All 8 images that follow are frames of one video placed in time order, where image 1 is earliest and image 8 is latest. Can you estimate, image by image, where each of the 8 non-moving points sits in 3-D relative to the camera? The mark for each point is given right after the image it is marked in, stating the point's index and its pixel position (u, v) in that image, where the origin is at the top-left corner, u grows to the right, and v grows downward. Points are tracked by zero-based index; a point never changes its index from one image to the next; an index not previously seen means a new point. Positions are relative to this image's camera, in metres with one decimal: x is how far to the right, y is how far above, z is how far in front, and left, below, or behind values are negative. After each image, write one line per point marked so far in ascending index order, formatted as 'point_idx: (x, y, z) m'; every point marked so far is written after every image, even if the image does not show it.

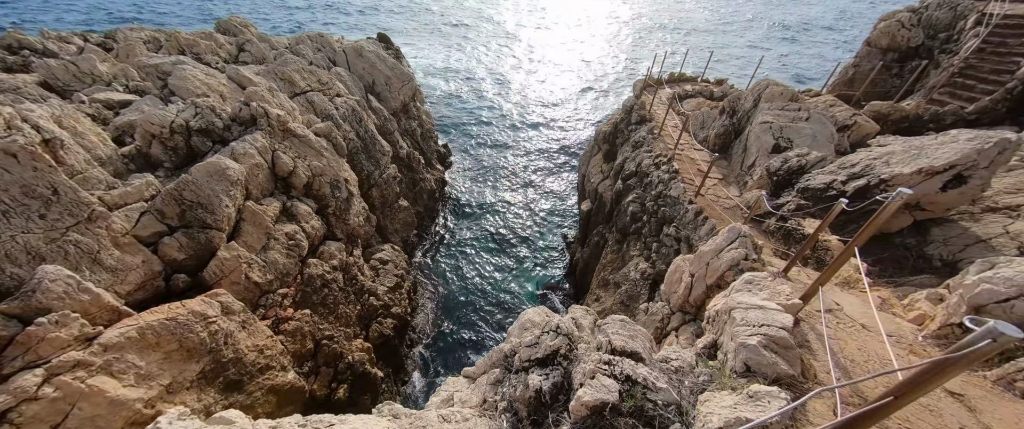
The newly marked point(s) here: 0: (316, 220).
0: (-3.9, -0.1, +6.6) m
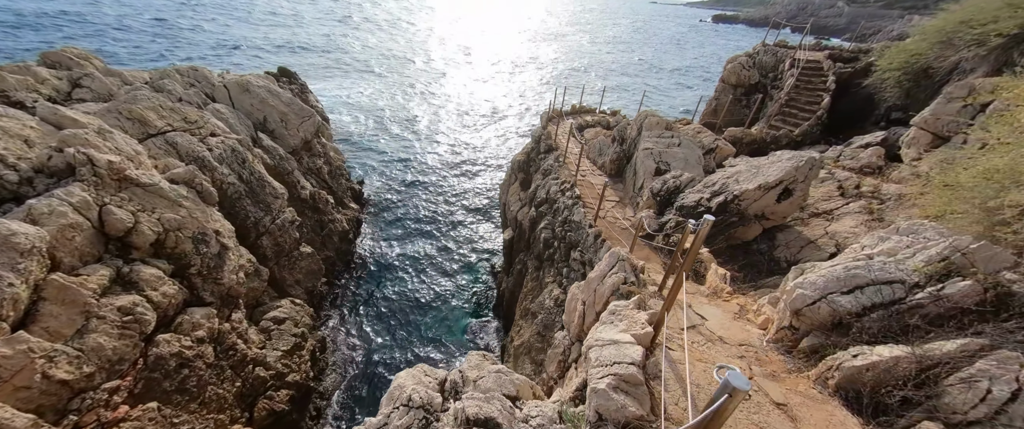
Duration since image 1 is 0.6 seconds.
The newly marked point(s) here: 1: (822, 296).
0: (-5.6, -1.2, +5.5) m
1: (+2.8, -0.8, +3.0) m
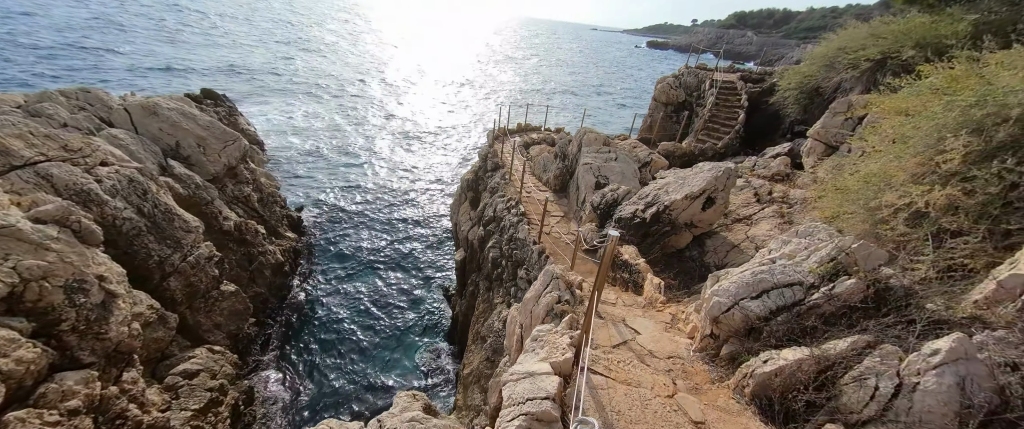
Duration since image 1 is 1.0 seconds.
0: (-6.5, -1.8, +4.5) m
1: (+2.1, -0.8, +3.1) m
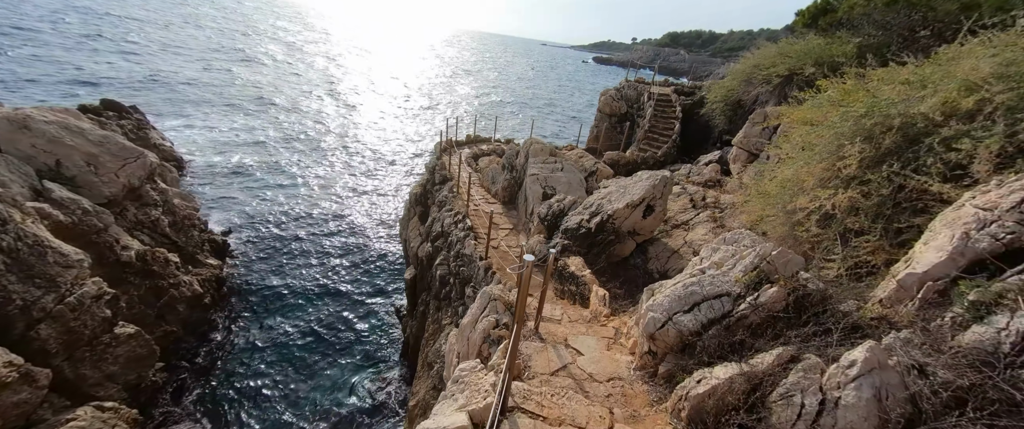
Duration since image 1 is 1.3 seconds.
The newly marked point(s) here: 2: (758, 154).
0: (-7.2, -2.3, +3.3) m
1: (+1.5, -0.9, +3.1) m
2: (+5.8, +1.4, +7.9) m
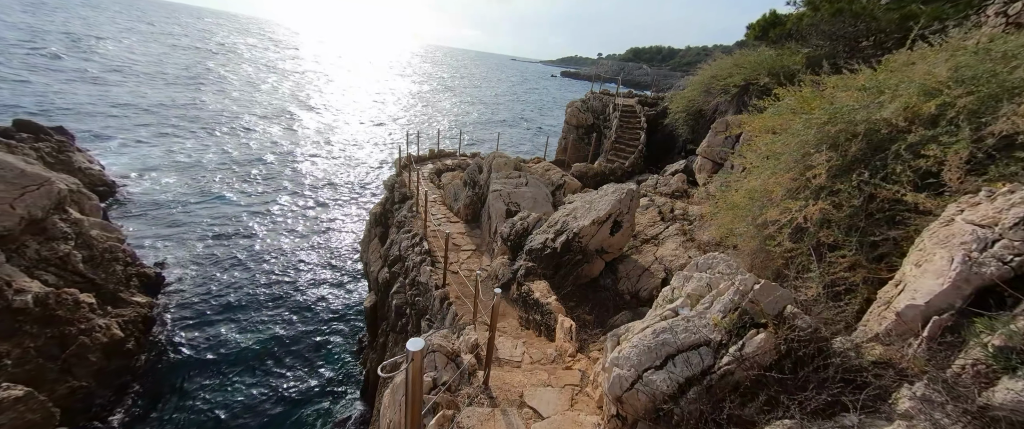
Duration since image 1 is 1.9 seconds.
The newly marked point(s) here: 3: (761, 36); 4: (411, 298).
0: (-7.6, -2.8, +2.1) m
1: (+1.0, -1.2, +2.6) m
2: (+4.9, +1.2, +7.8) m
3: (+9.6, +6.7, +12.8) m
4: (-2.1, -1.7, +6.9) m
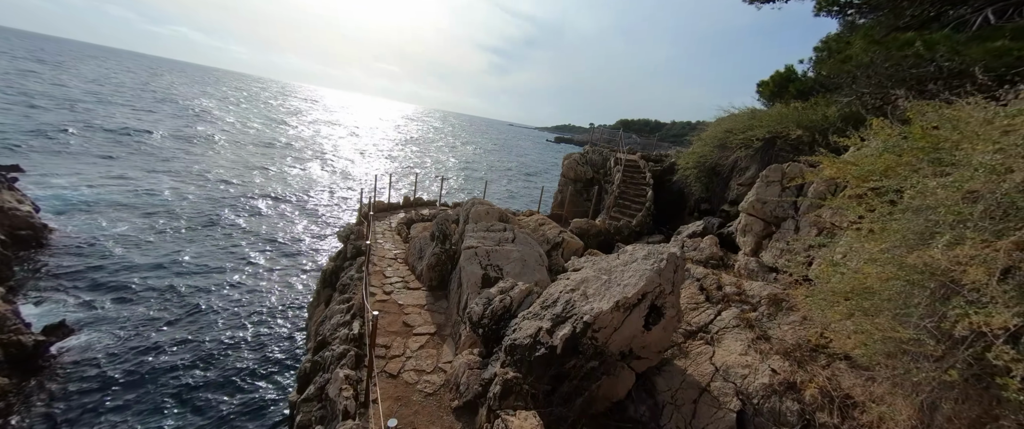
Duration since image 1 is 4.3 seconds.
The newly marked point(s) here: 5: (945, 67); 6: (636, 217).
0: (-7.9, -2.6, -0.8) m
1: (+0.7, -1.4, +0.1) m
2: (+4.6, -0.2, +5.7) m
3: (+9.4, +4.2, +11.8) m
4: (-2.5, -2.6, +4.2) m
5: (+8.2, +2.8, +6.4) m
6: (+4.4, -0.1, +12.0) m
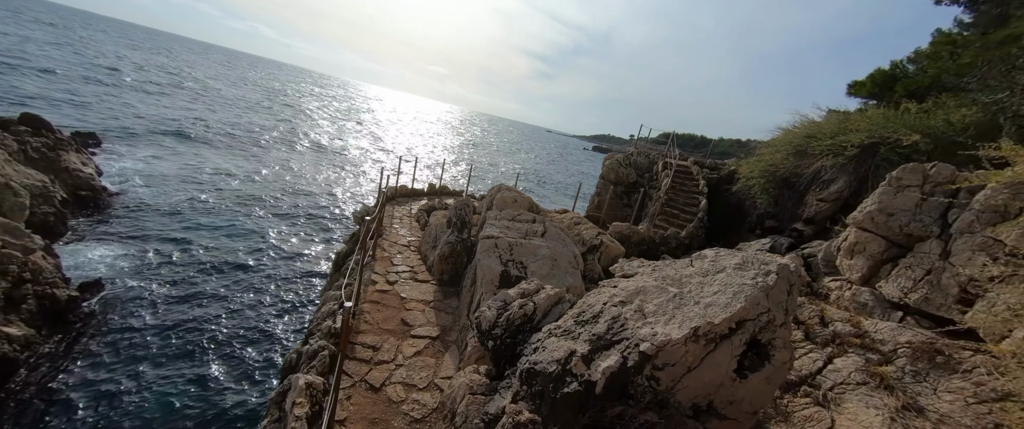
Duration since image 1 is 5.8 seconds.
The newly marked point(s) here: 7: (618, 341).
0: (-8.2, -1.6, -1.2) m
1: (+0.6, -1.2, -1.1) m
2: (+5.0, -0.4, +4.2) m
3: (+10.7, +3.5, +9.8) m
4: (-2.4, -2.1, +3.3) m
5: (+8.9, +2.3, +4.5) m
6: (+5.4, -0.4, +10.4) m
7: (+0.8, -1.0, +2.6) m
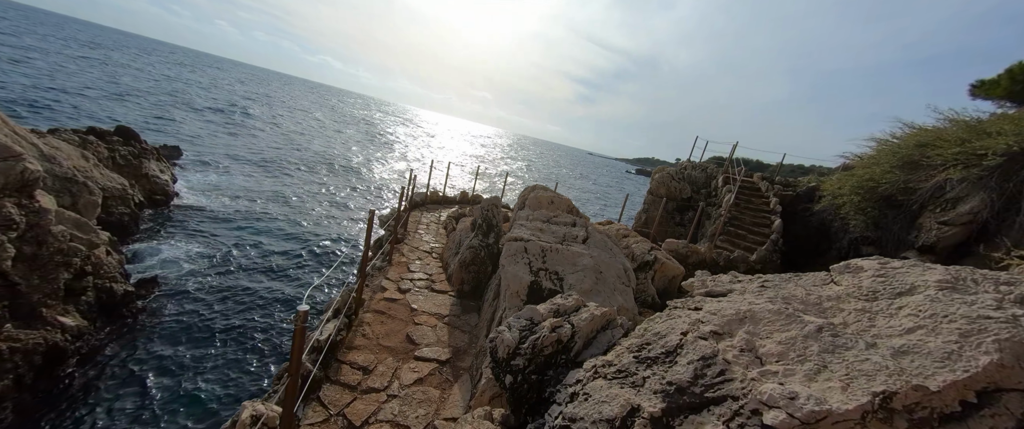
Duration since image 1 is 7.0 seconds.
0: (-8.4, -0.9, -1.3) m
1: (+0.3, -0.8, -2.1) m
2: (+5.3, -0.5, +2.6) m
3: (+11.7, +2.8, +7.8) m
4: (-2.2, -1.9, +2.5) m
5: (+9.3, +2.0, +2.7) m
6: (+6.4, -0.9, +8.8) m
7: (+0.9, -0.8, +1.5) m
